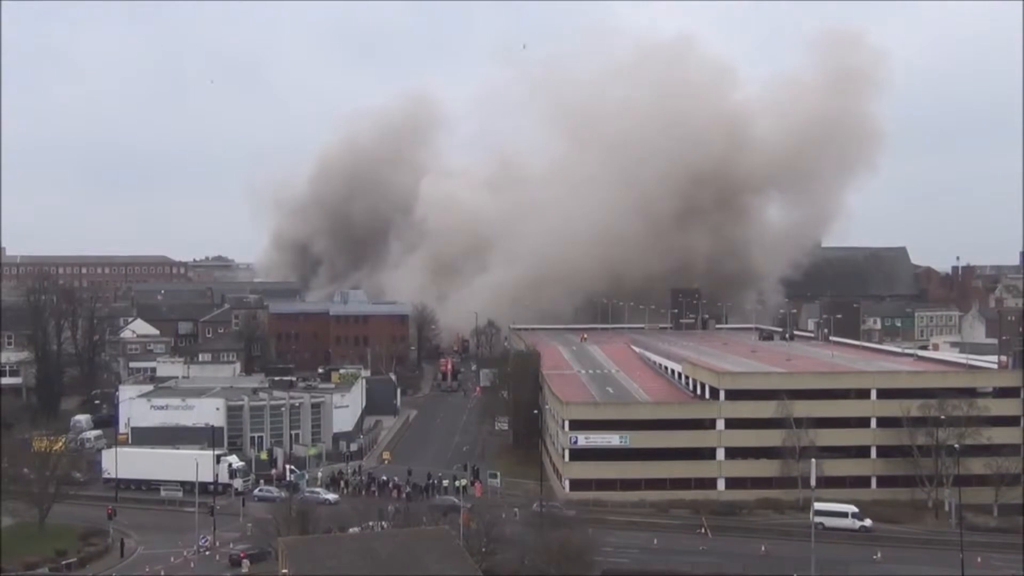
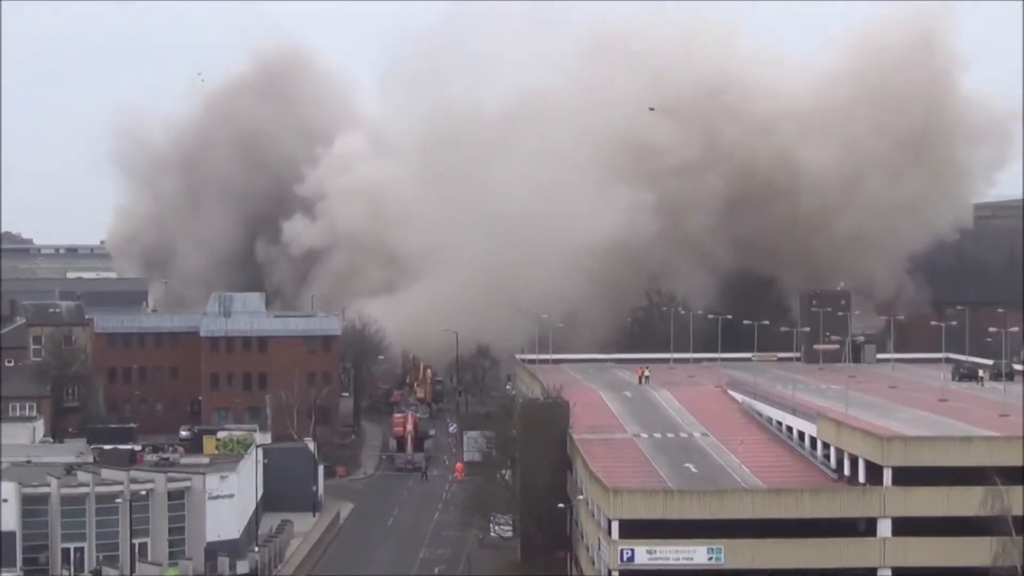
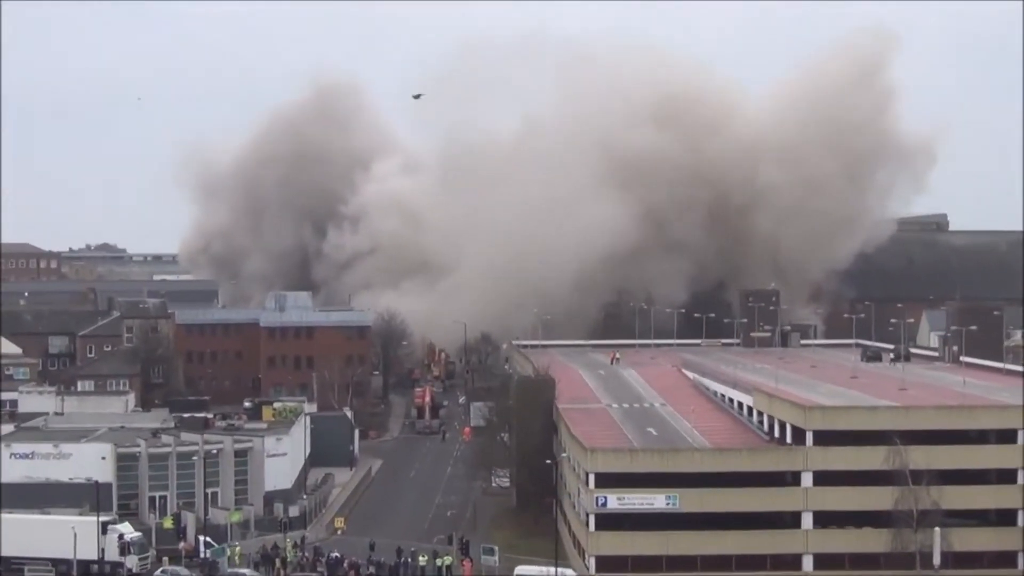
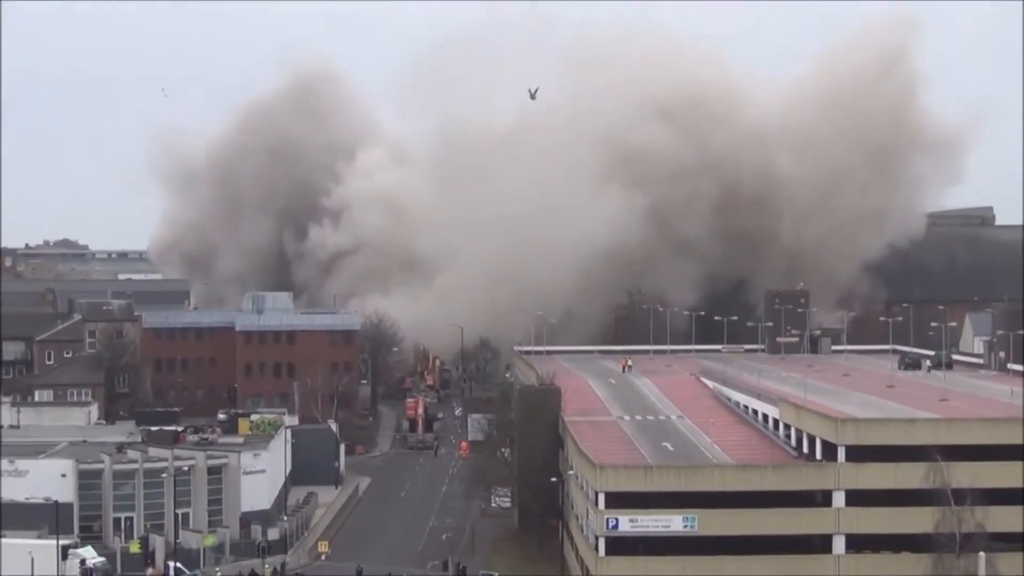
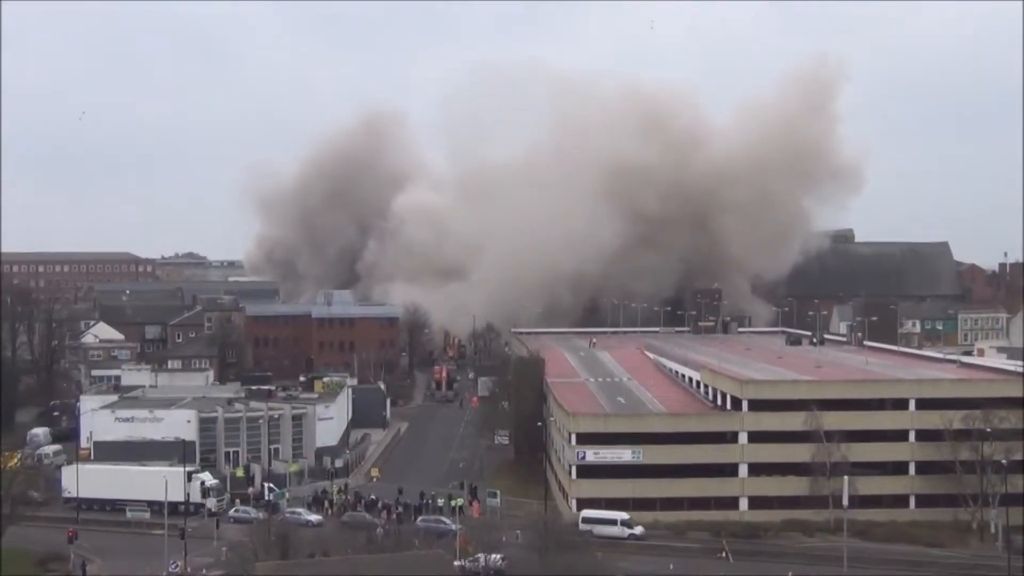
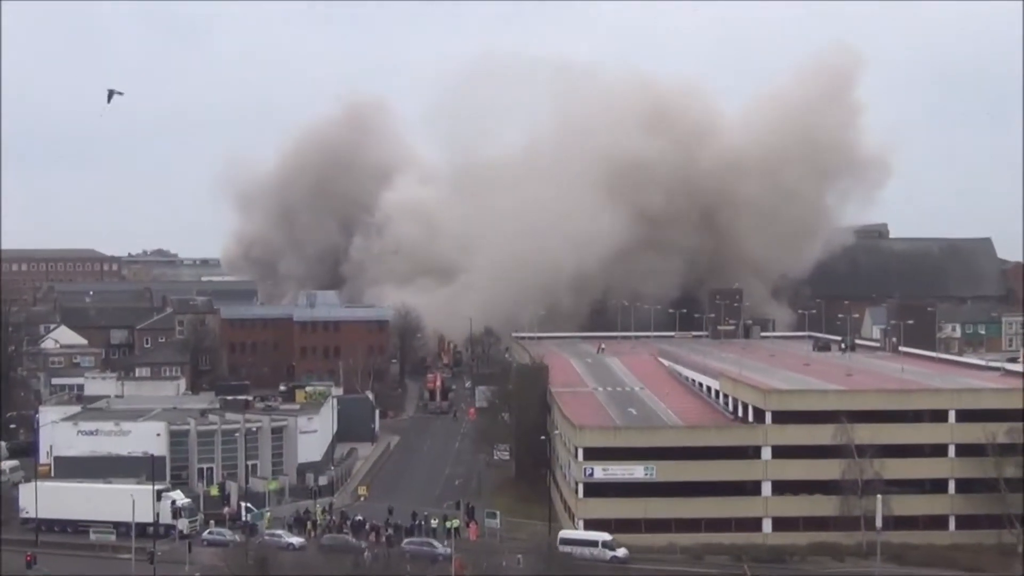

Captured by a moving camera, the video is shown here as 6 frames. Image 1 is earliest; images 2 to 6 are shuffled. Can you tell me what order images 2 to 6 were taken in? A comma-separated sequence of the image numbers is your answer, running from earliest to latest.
5, 6, 3, 4, 2
